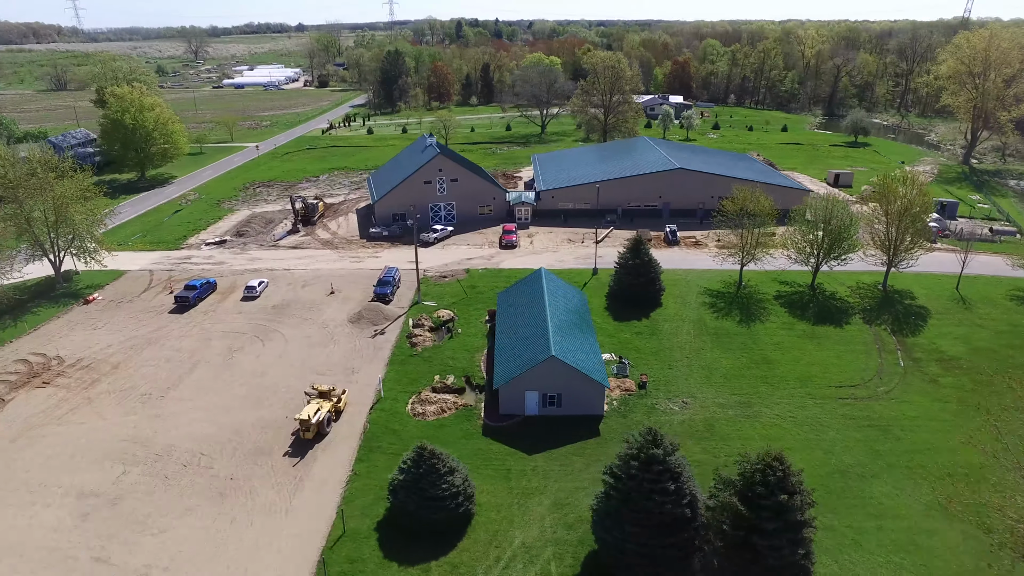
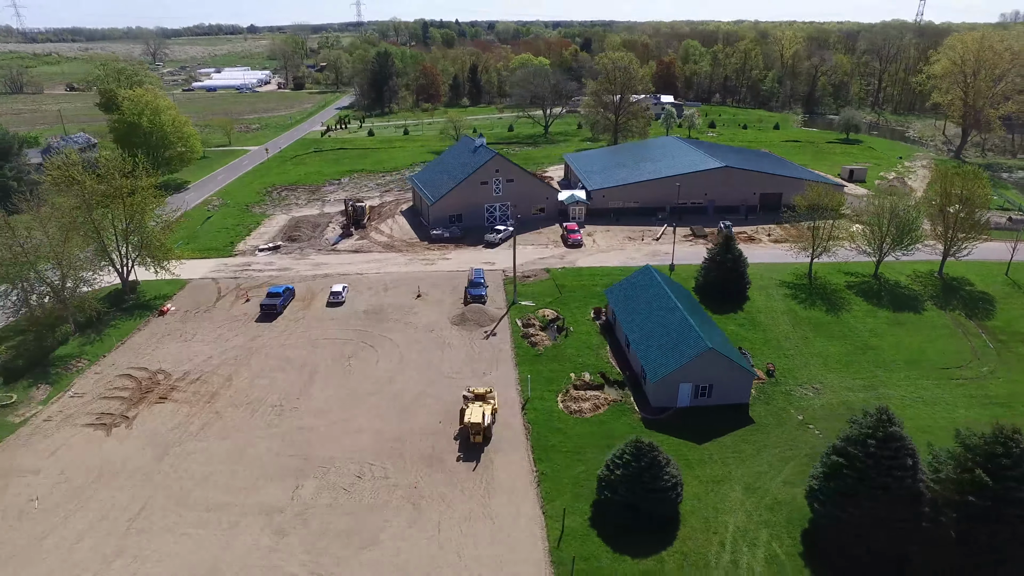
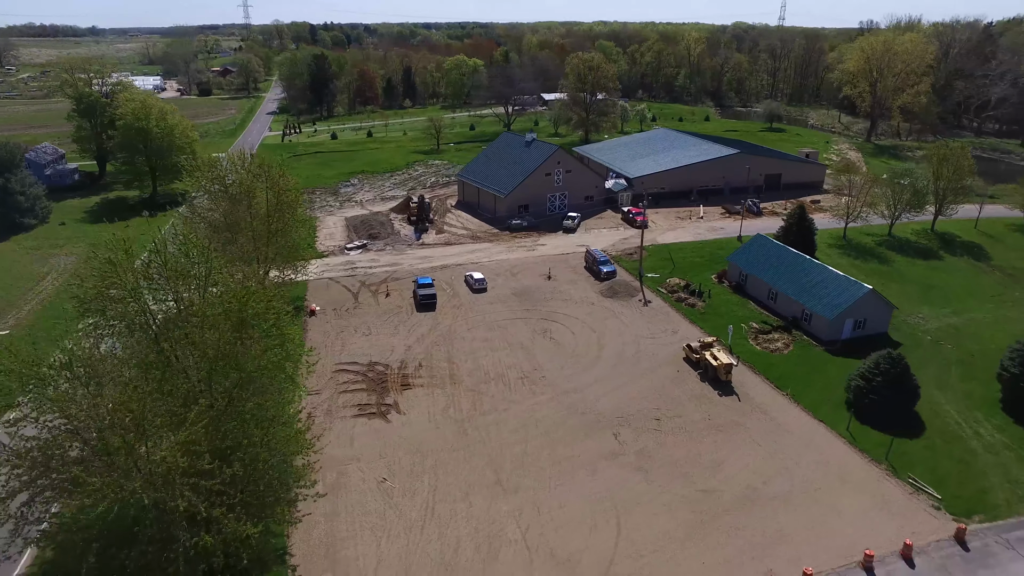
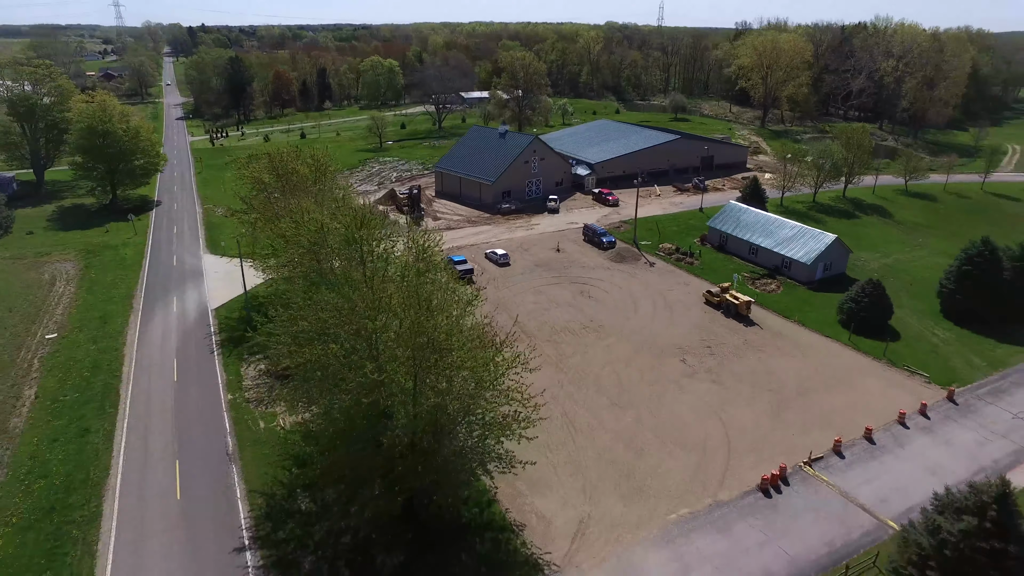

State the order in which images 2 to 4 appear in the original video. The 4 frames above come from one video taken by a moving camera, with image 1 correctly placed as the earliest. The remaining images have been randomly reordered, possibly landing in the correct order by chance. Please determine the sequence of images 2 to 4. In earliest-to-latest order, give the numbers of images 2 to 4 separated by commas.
2, 3, 4
